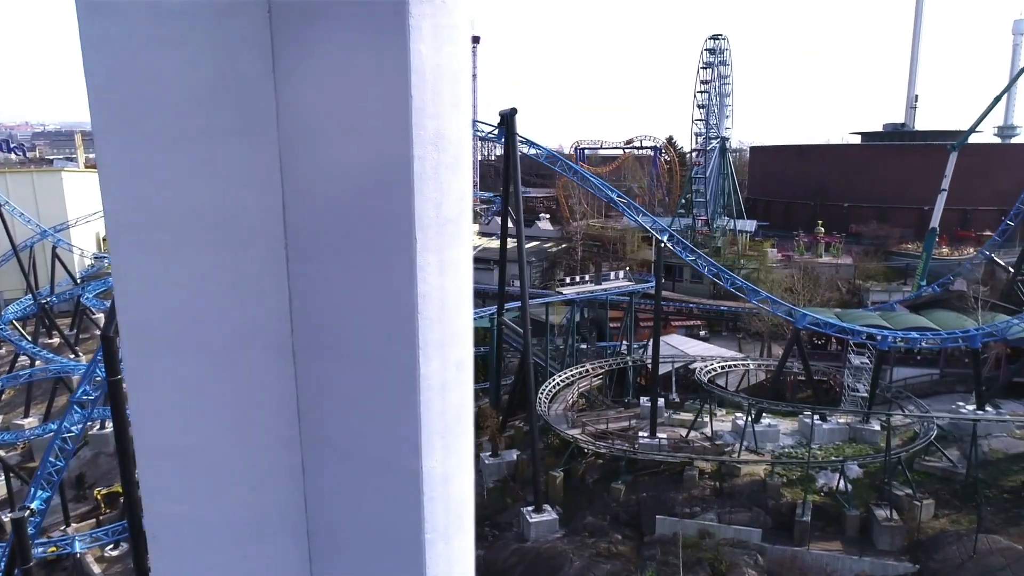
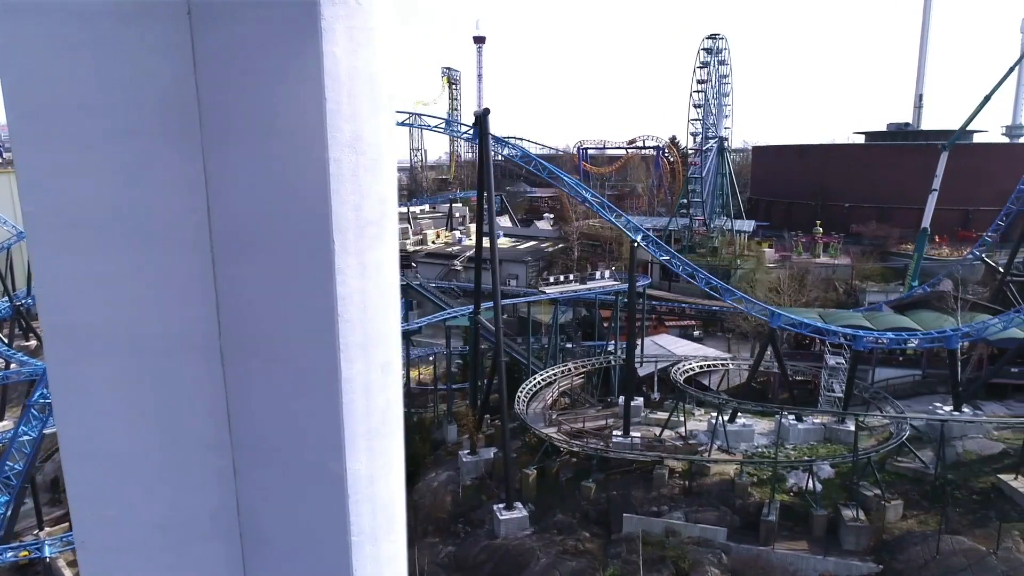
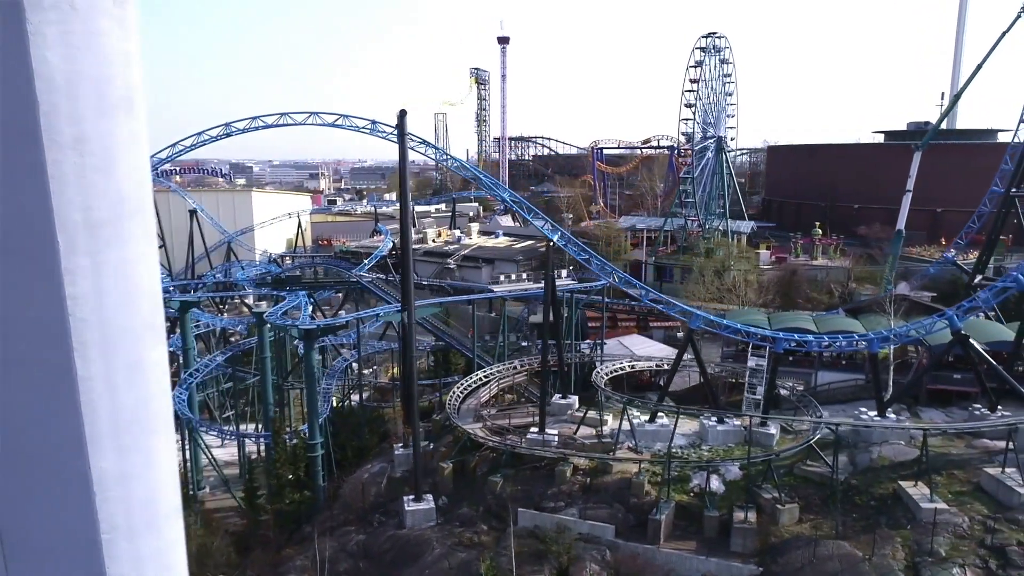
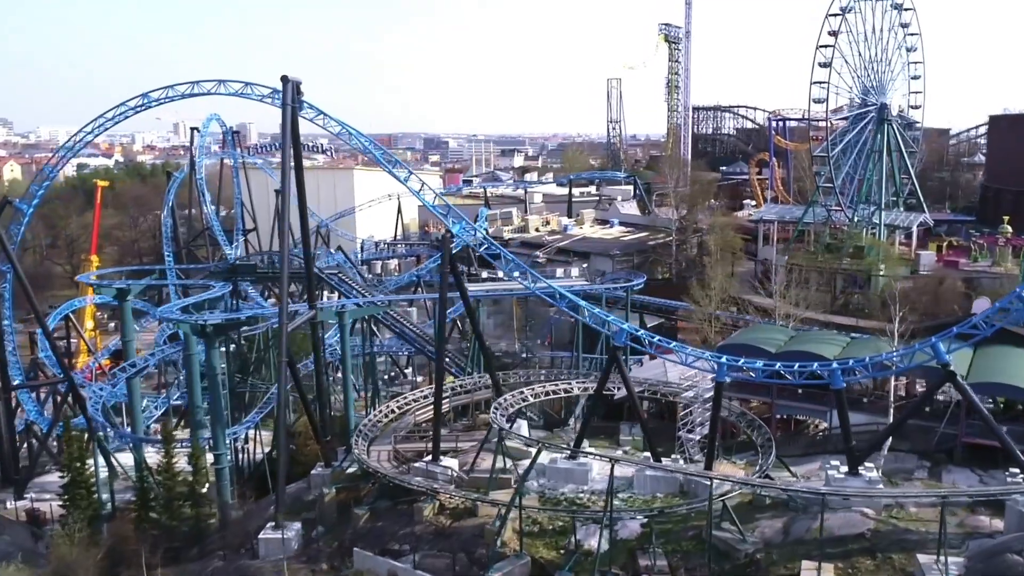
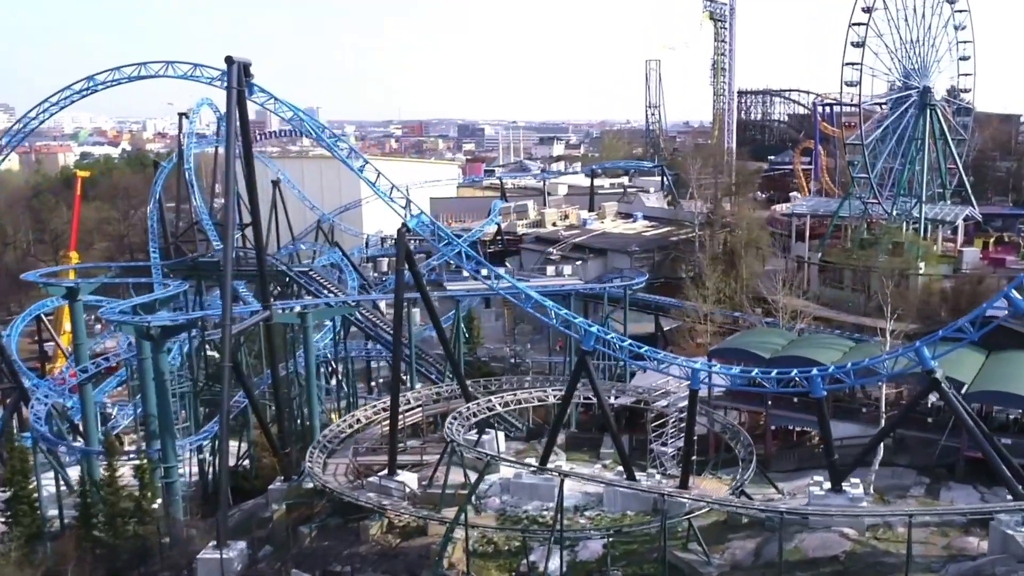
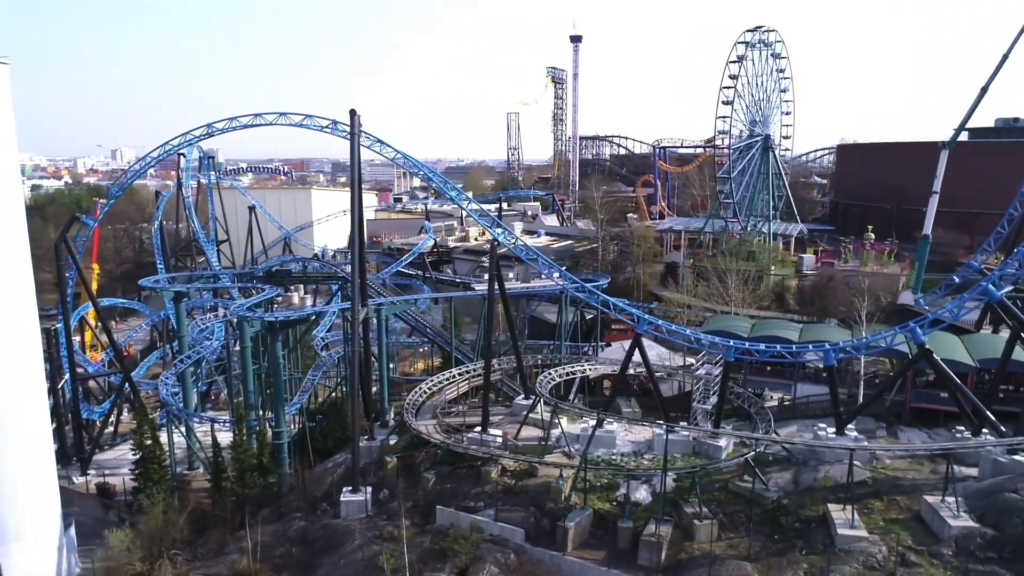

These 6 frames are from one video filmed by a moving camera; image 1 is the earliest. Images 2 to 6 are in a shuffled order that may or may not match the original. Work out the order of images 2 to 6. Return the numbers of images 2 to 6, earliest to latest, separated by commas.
2, 3, 6, 4, 5
